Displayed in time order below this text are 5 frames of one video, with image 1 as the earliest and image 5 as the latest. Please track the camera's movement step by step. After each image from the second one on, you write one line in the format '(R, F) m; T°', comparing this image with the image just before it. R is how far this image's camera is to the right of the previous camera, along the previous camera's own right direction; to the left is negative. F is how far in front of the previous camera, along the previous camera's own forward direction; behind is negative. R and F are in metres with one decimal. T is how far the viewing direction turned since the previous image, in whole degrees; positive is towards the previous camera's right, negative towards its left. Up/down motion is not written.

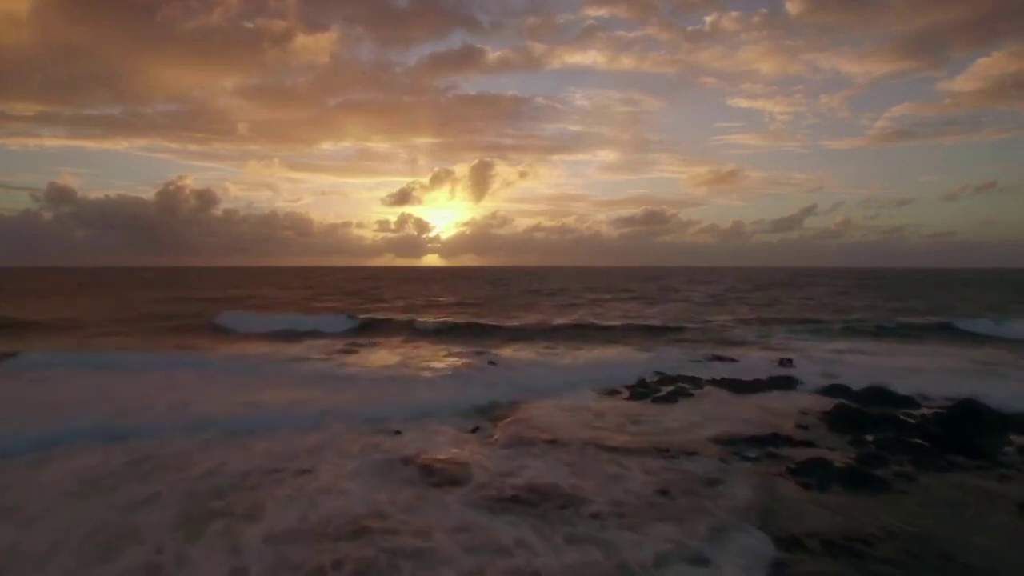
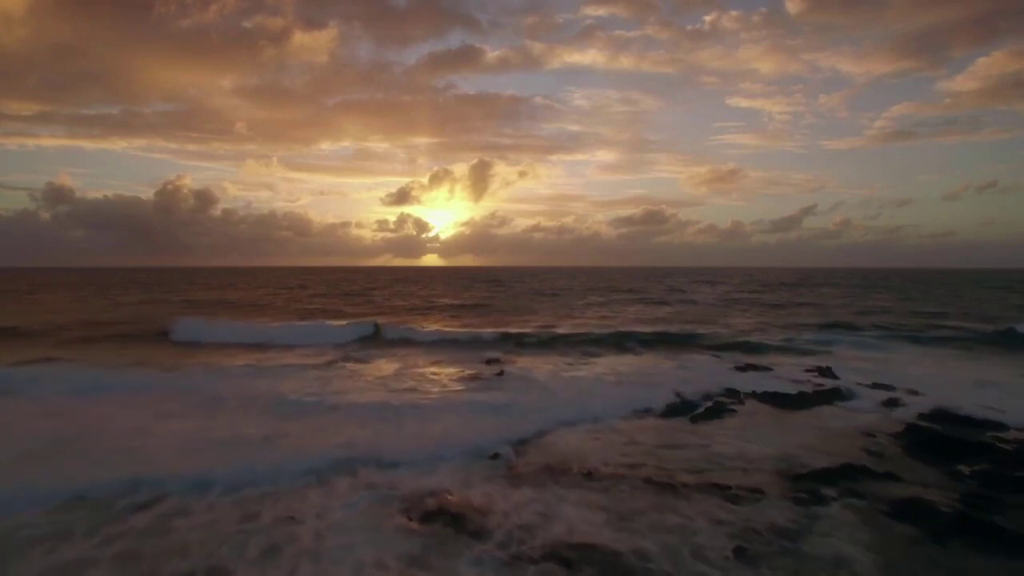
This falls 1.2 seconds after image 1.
(-0.3, +0.9) m; 0°
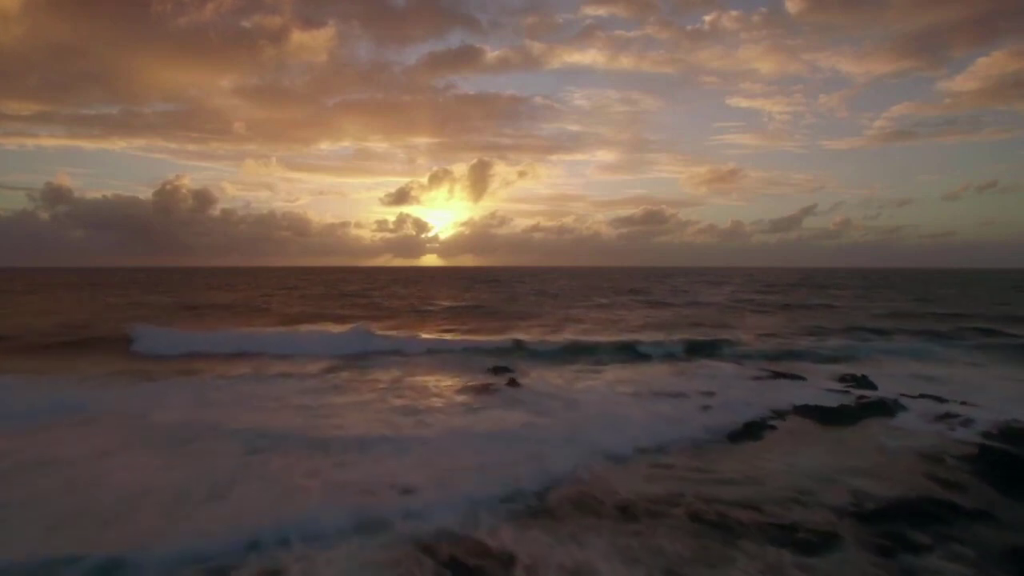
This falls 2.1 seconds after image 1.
(-0.2, +0.2) m; 0°
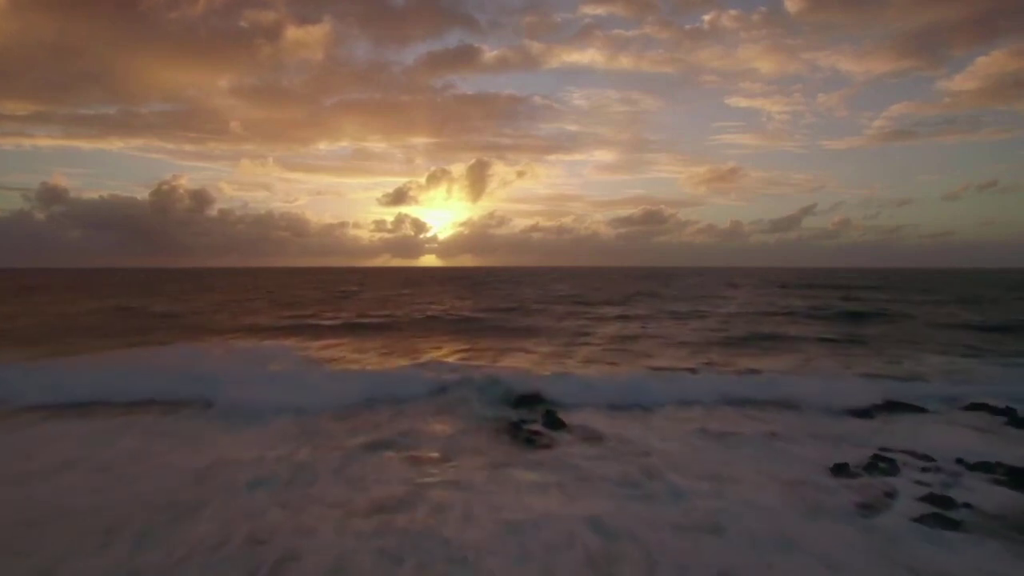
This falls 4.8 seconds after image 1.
(-0.6, +1.6) m; 0°
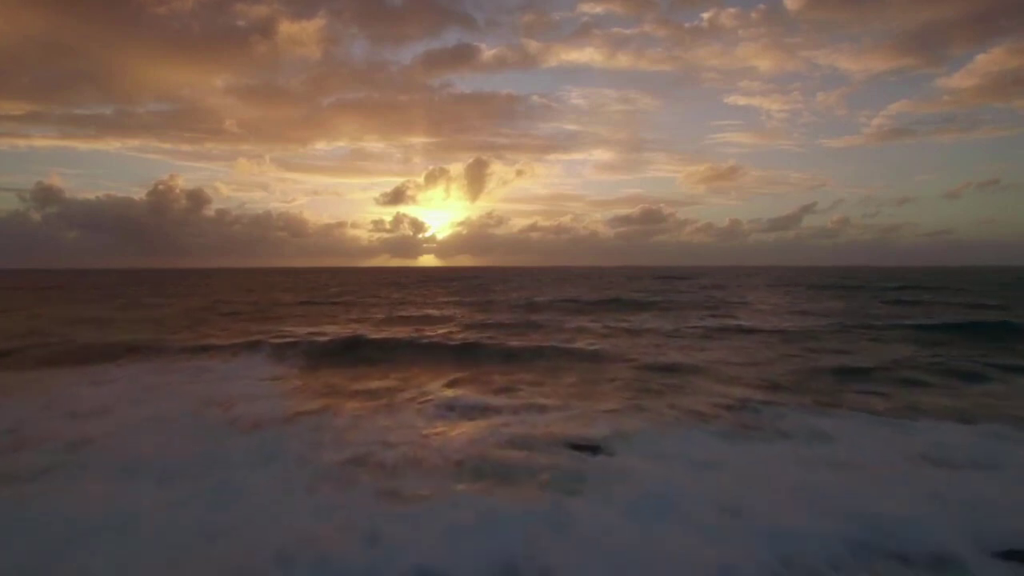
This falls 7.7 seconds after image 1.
(-0.4, +1.6) m; 0°
